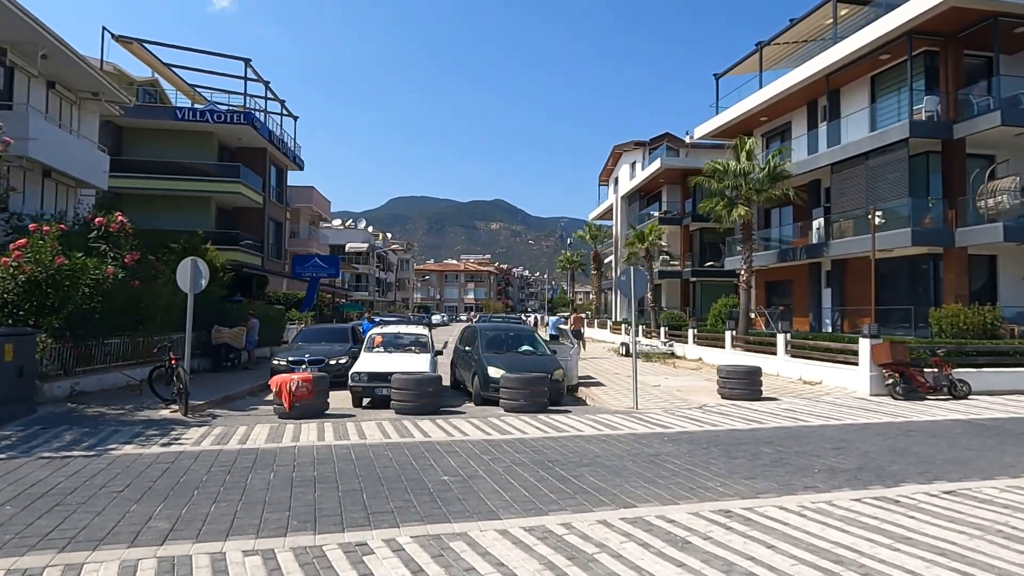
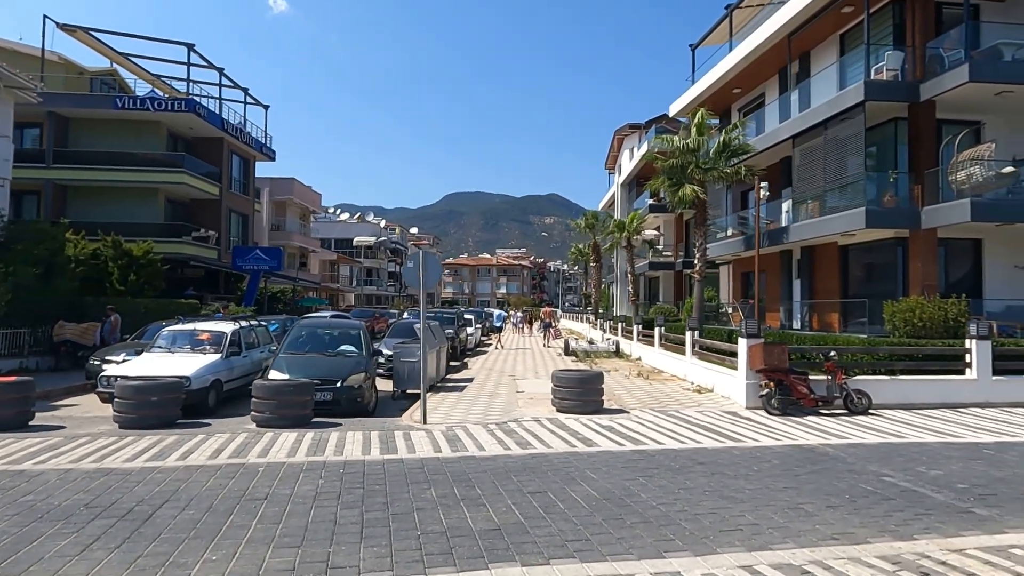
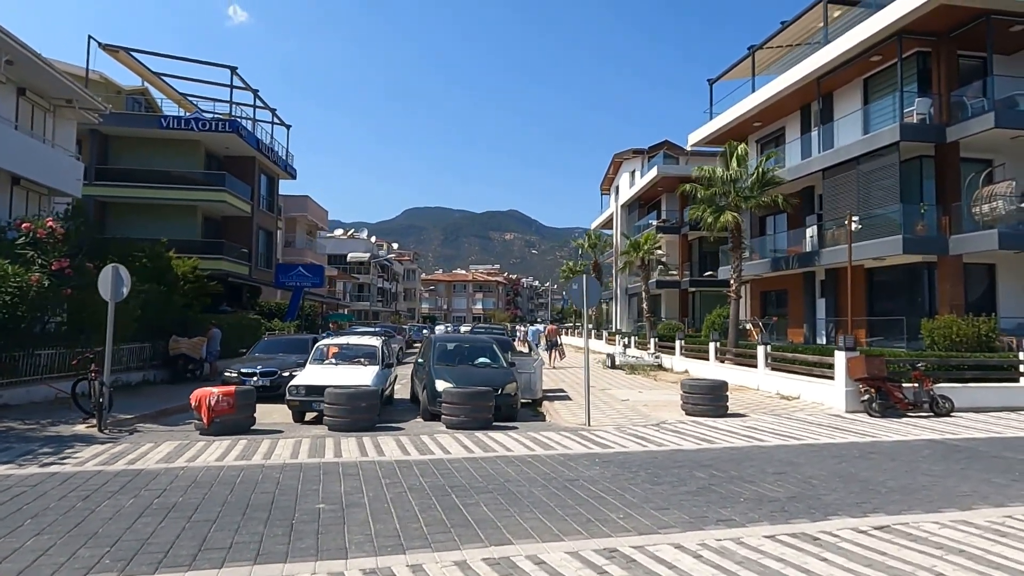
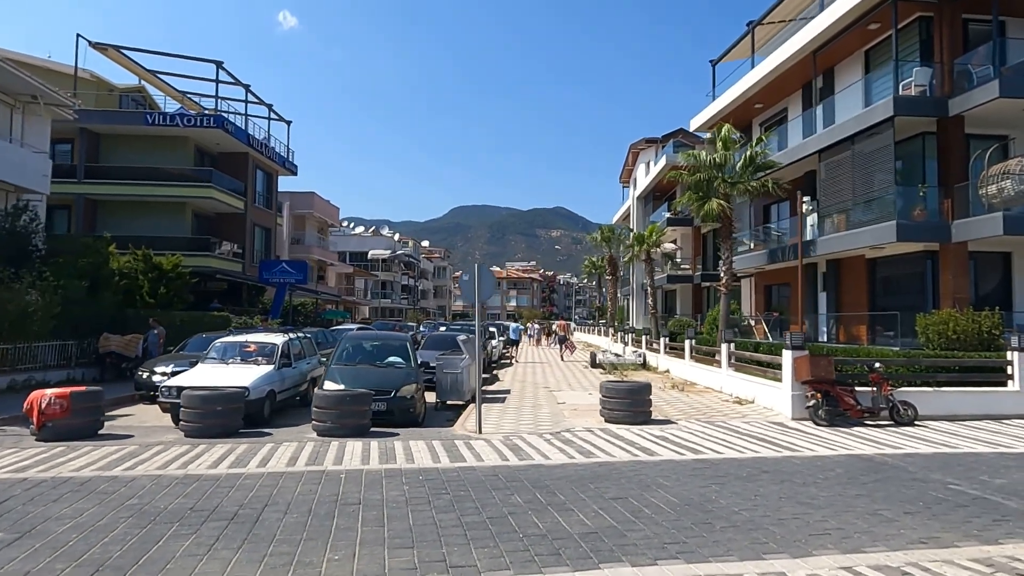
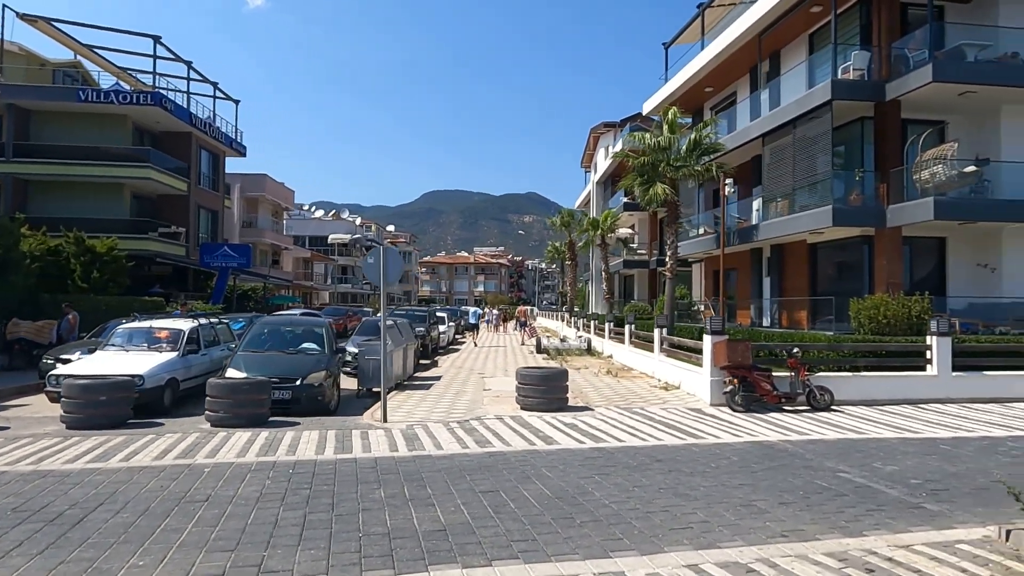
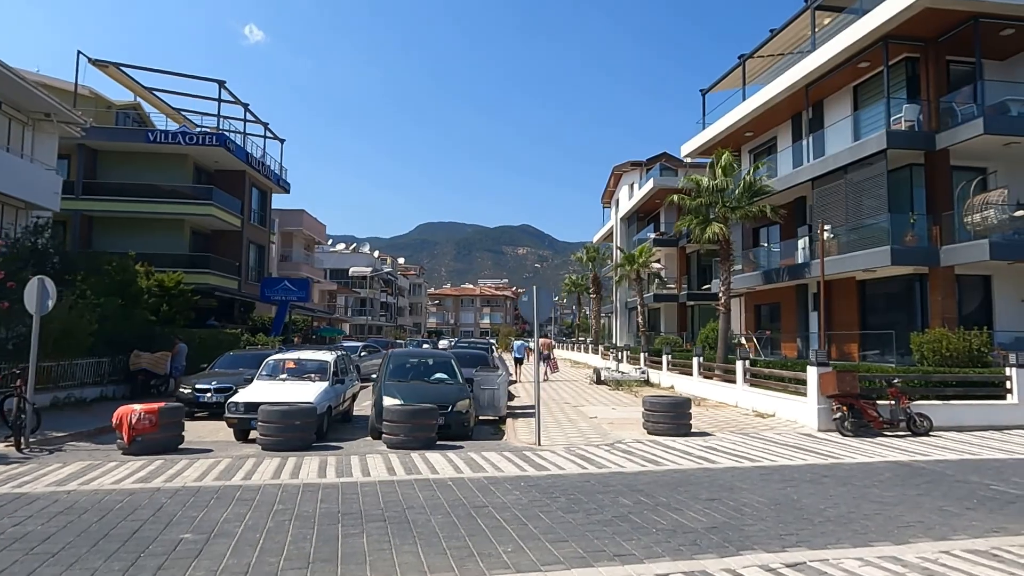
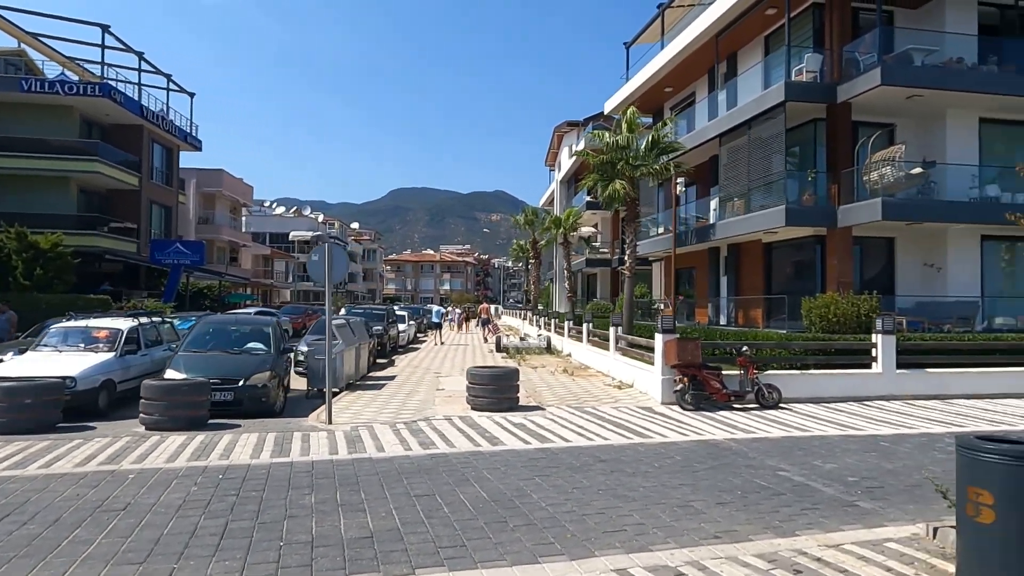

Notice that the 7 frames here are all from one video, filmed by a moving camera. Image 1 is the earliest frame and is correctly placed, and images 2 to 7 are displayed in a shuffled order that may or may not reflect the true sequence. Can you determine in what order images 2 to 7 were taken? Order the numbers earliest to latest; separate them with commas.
3, 6, 4, 2, 5, 7
